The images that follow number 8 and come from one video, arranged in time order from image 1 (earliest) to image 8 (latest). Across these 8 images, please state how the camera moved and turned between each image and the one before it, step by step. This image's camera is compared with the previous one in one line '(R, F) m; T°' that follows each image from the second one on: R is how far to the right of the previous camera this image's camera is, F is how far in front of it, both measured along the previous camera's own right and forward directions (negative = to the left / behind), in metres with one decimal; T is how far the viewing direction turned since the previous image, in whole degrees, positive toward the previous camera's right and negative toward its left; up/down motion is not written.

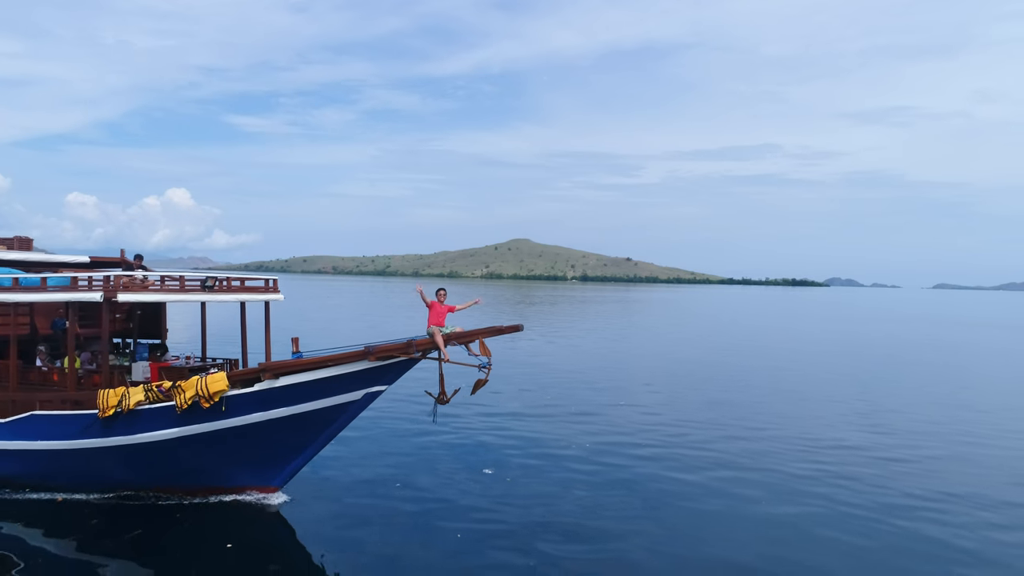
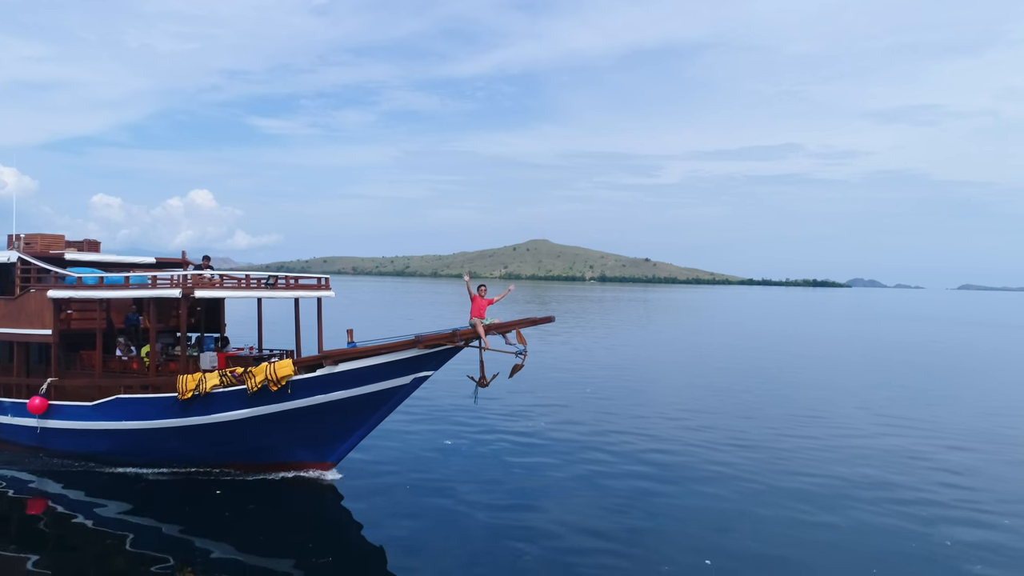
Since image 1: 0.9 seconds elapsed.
(-0.1, -0.6) m; -2°
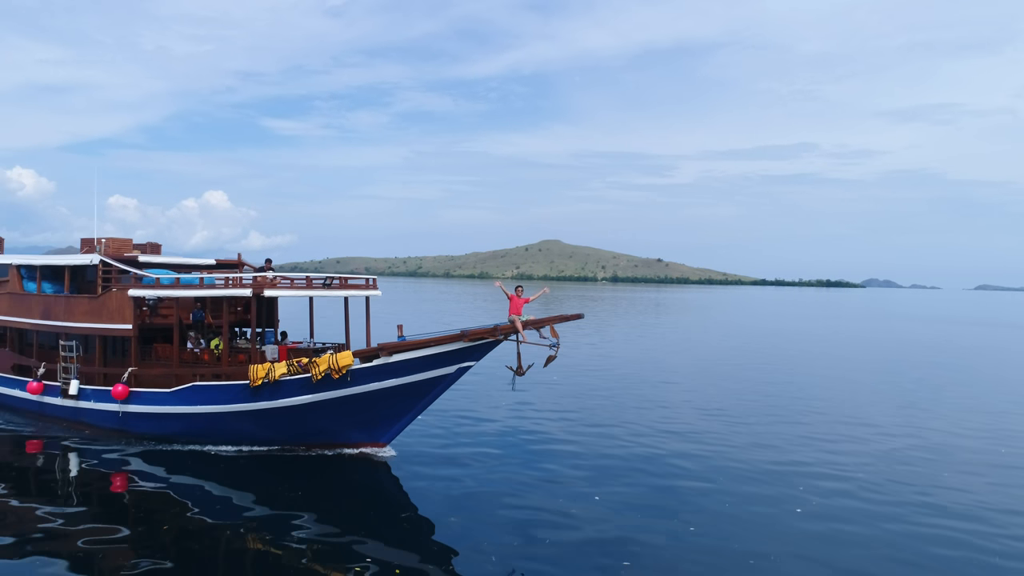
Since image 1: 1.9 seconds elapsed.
(-0.2, -0.7) m; -1°
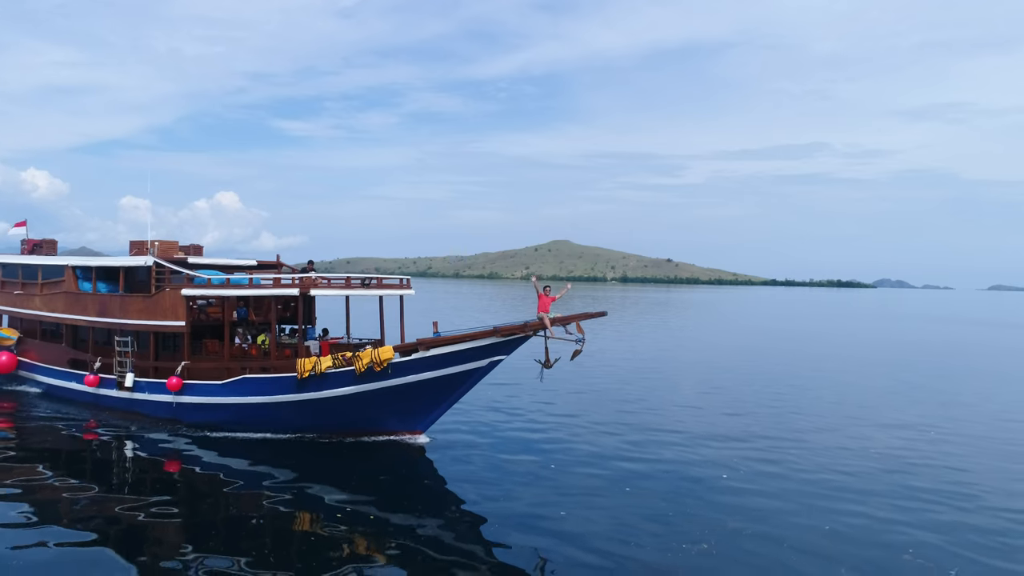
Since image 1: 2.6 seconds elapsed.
(-0.2, -0.5) m; -1°
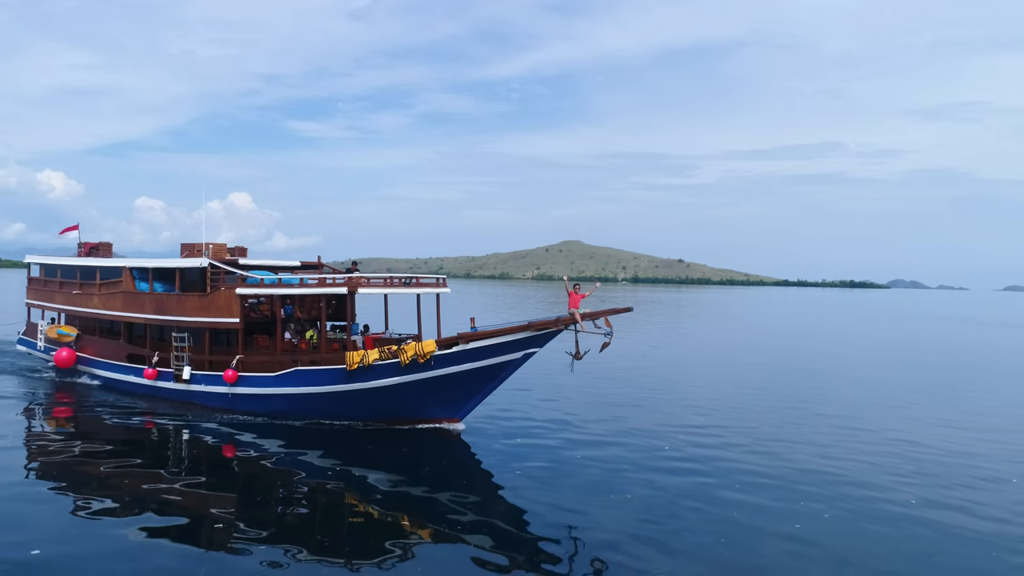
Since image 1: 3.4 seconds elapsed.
(-0.2, -0.6) m; -1°
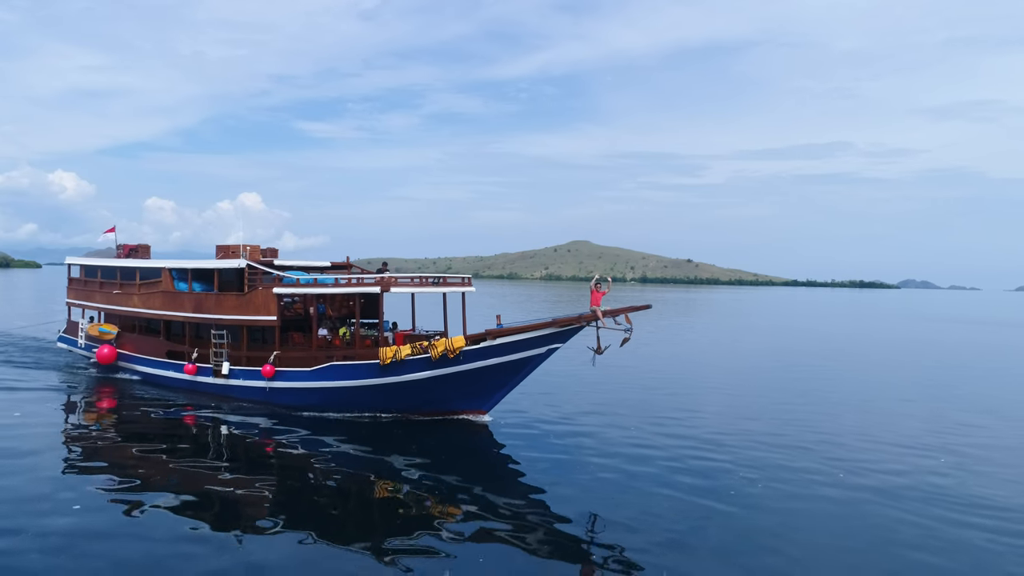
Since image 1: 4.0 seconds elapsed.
(-0.2, -0.5) m; -1°
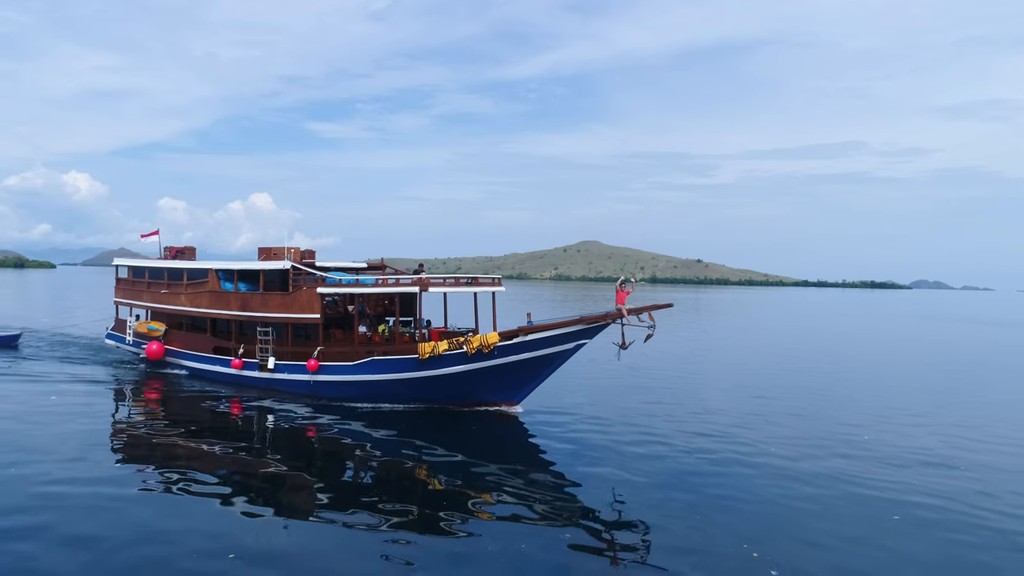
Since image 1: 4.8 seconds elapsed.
(-0.3, -0.6) m; -1°
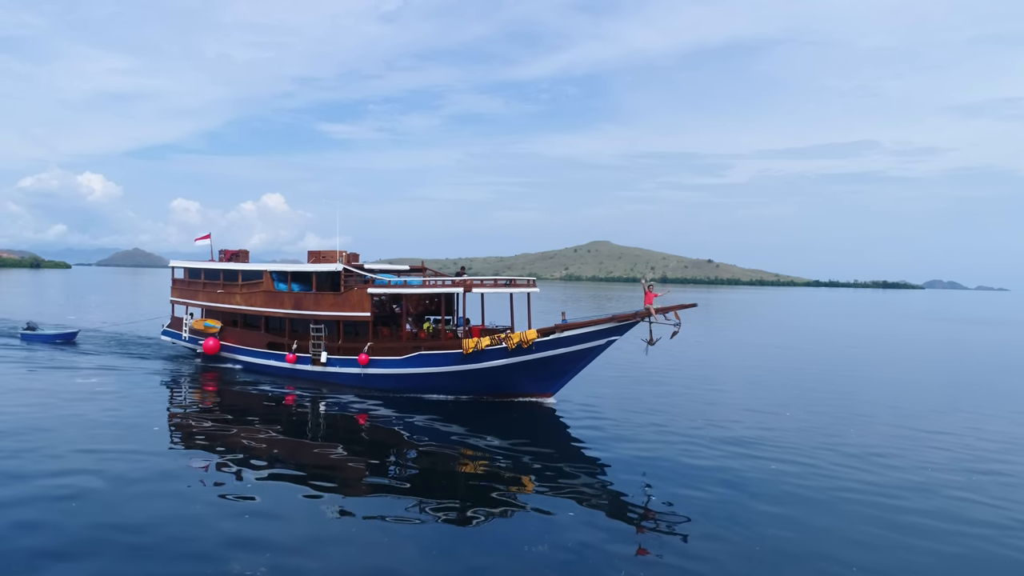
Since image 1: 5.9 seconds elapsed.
(-0.4, -0.9) m; -1°
